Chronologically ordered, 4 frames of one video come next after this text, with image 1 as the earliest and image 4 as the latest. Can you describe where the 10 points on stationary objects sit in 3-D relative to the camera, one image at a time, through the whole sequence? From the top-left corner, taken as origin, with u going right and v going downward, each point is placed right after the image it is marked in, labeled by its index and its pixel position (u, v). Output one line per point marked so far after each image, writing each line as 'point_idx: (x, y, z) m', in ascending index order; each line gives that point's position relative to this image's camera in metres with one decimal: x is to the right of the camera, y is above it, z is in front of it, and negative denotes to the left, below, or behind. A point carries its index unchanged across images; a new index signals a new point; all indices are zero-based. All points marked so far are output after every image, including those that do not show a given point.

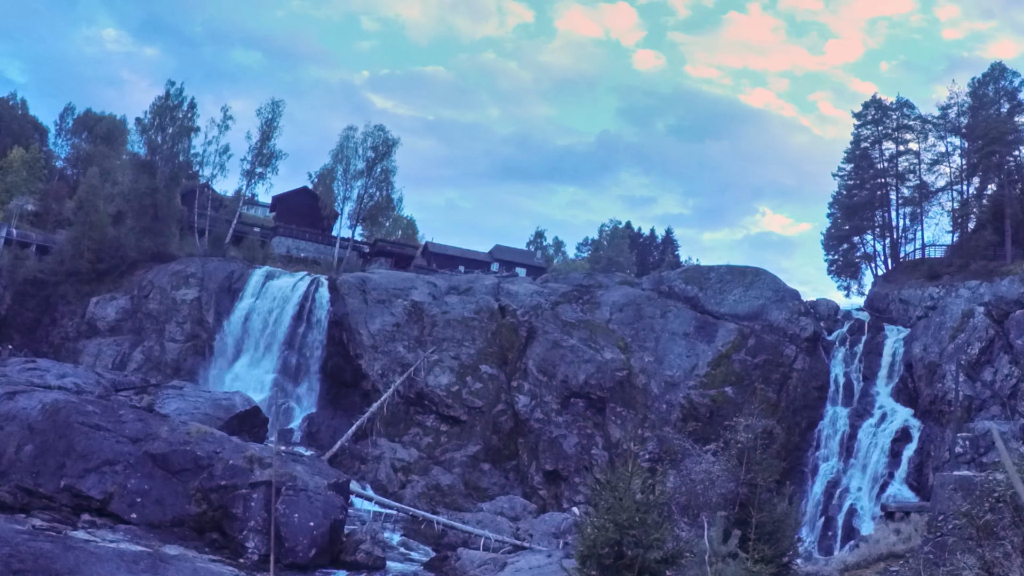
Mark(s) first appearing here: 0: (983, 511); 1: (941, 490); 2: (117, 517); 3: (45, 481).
0: (+8.5, -4.0, +14.1) m
1: (+9.6, -4.5, +17.9) m
2: (-9.6, -5.6, +19.6) m
3: (-11.5, -4.8, +19.8) m
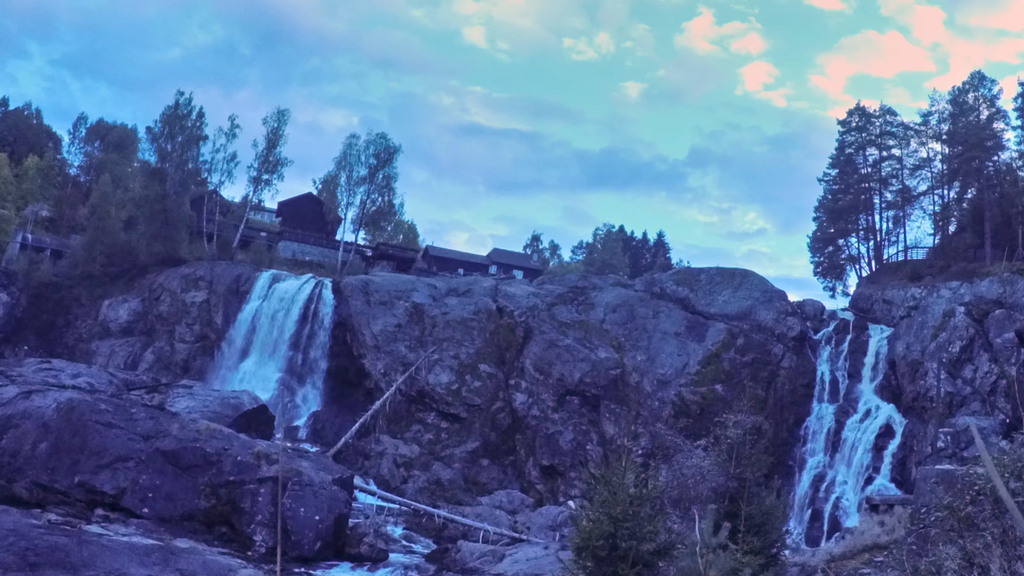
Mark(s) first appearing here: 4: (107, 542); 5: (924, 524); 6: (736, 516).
0: (+8.5, -4.0, +14.8) m
1: (+9.6, -4.5, +18.5) m
2: (-9.7, -5.7, +20.3) m
3: (-11.6, -4.8, +20.5) m
4: (-9.2, -5.7, +18.0) m
5: (+8.9, -5.1, +17.3) m
6: (+5.0, -5.1, +17.7) m
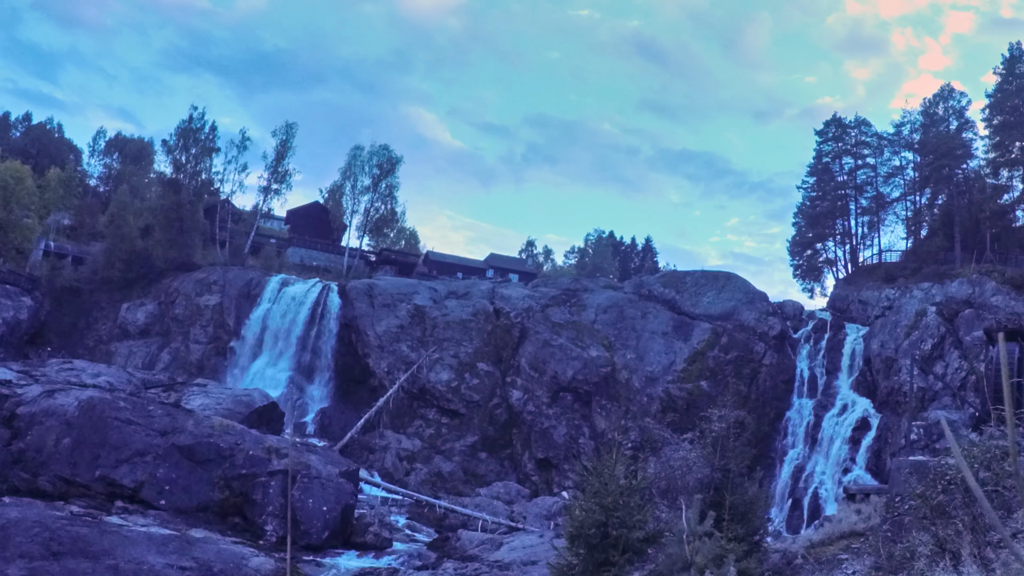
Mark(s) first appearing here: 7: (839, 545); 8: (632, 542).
0: (+8.4, -4.1, +15.9) m
1: (+9.5, -4.6, +19.6) m
2: (-9.7, -5.8, +21.4) m
3: (-11.6, -5.0, +21.6) m
4: (-9.2, -5.8, +19.1) m
5: (+8.8, -5.1, +18.3) m
6: (+4.9, -5.1, +18.8) m
7: (+8.0, -6.3, +19.5) m
8: (+2.5, -5.2, +16.4) m
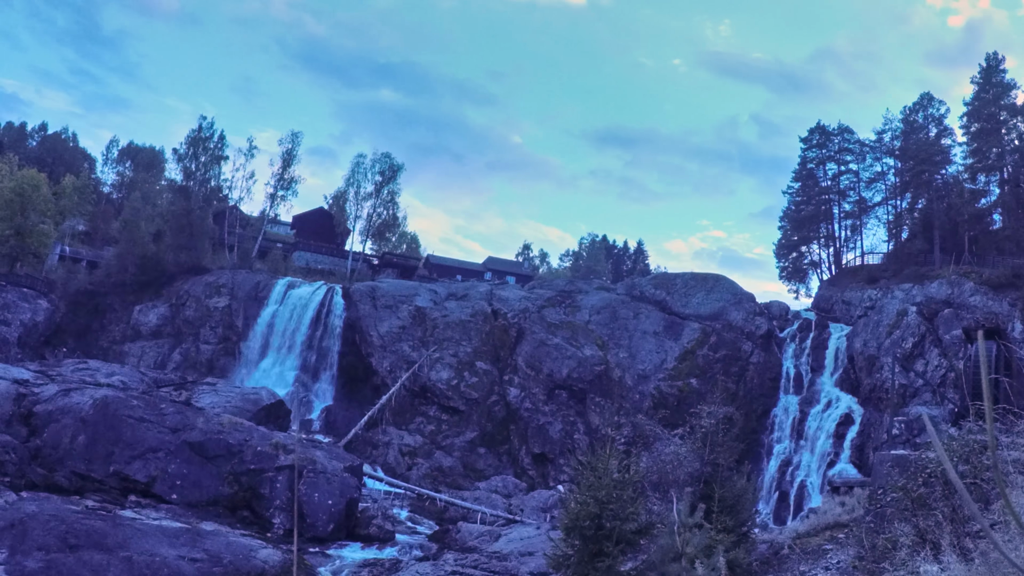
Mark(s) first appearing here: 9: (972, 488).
0: (+8.3, -4.1, +16.7) m
1: (+9.4, -4.6, +20.4) m
2: (-9.8, -5.8, +22.2) m
3: (-11.7, -5.0, +22.4) m
4: (-9.3, -5.9, +19.9) m
5: (+8.8, -5.2, +19.1) m
6: (+4.8, -5.1, +19.6) m
7: (+7.9, -6.3, +20.3) m
8: (+2.4, -5.2, +17.2) m
9: (+8.9, -3.9, +15.5) m
